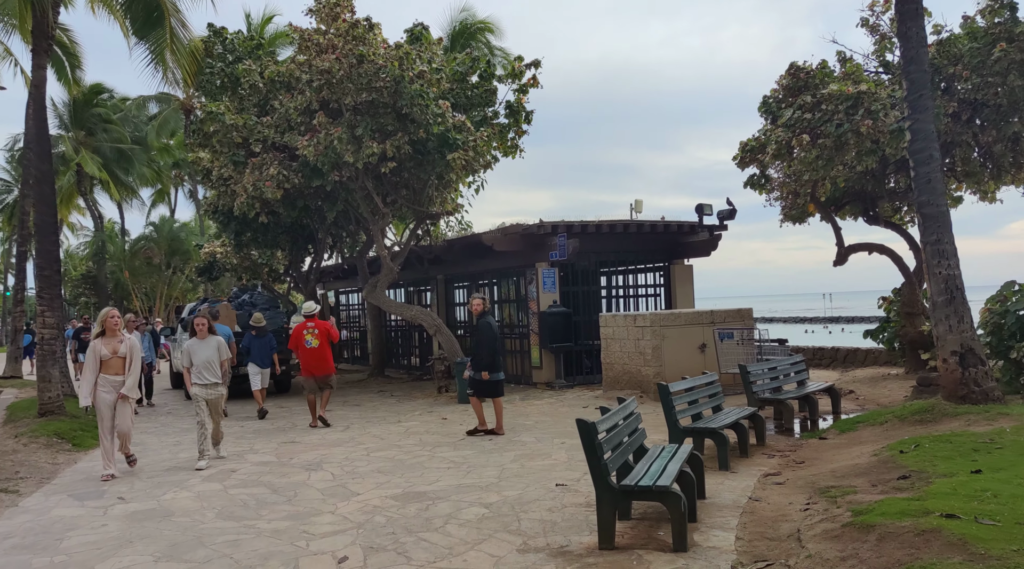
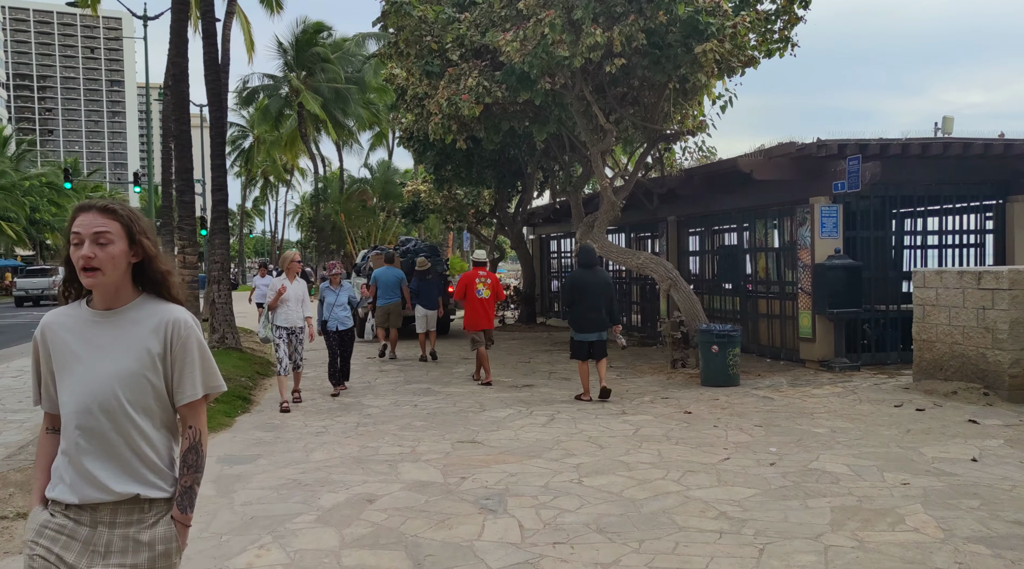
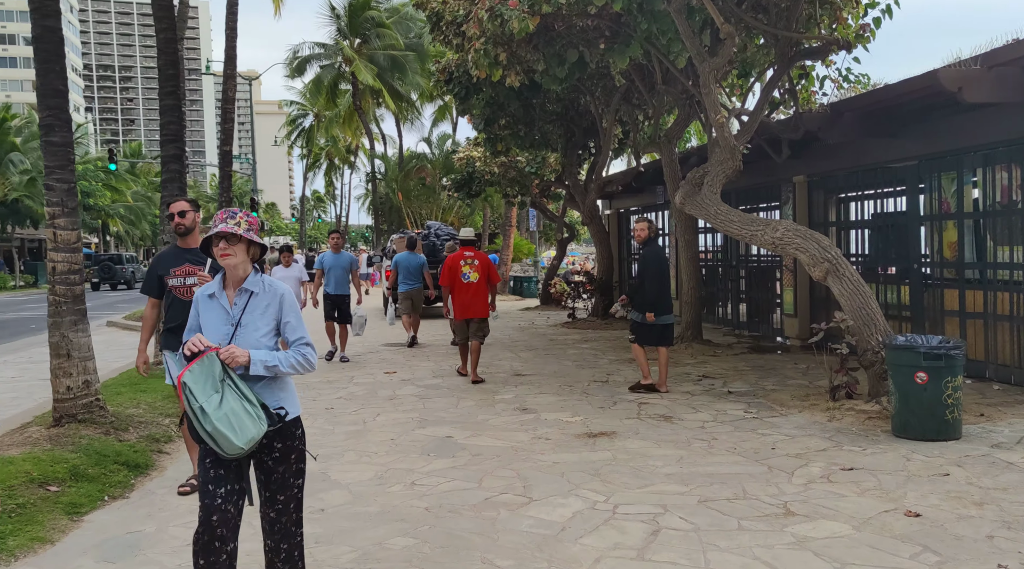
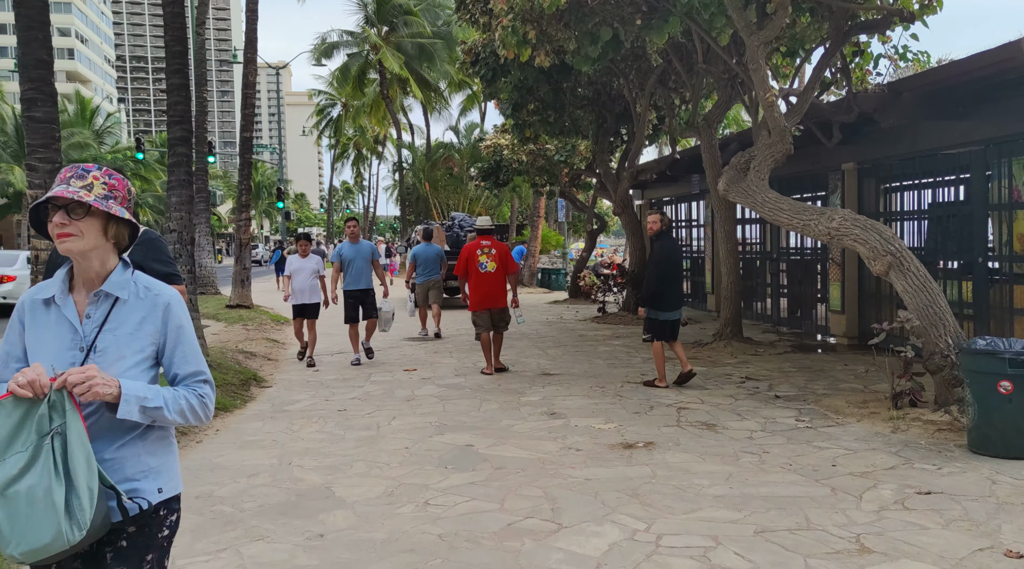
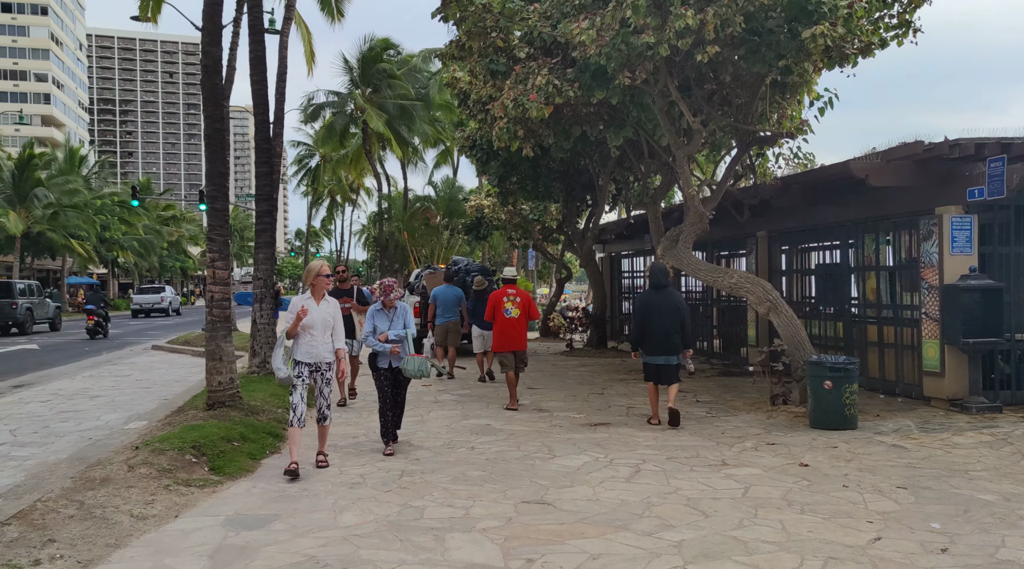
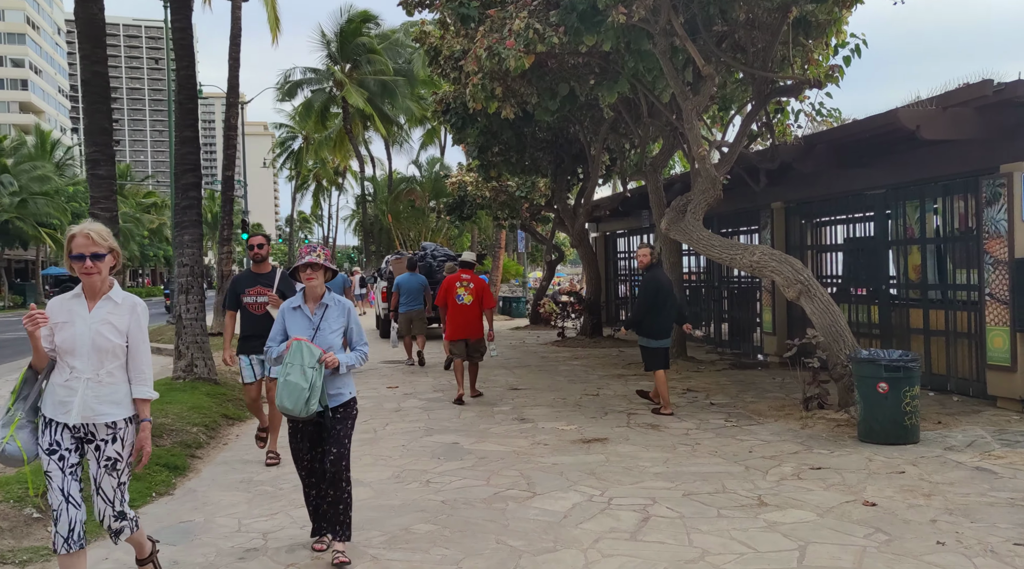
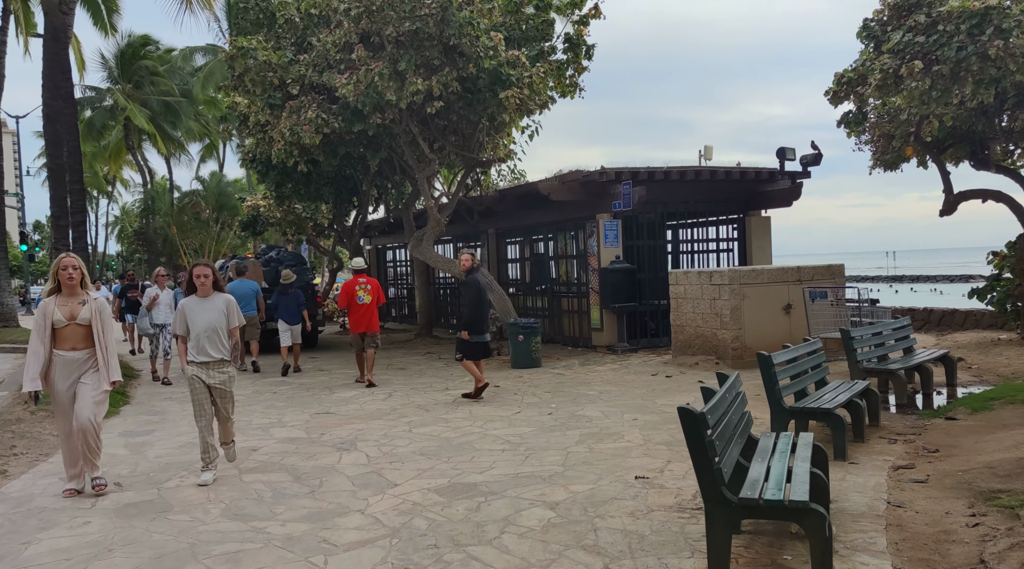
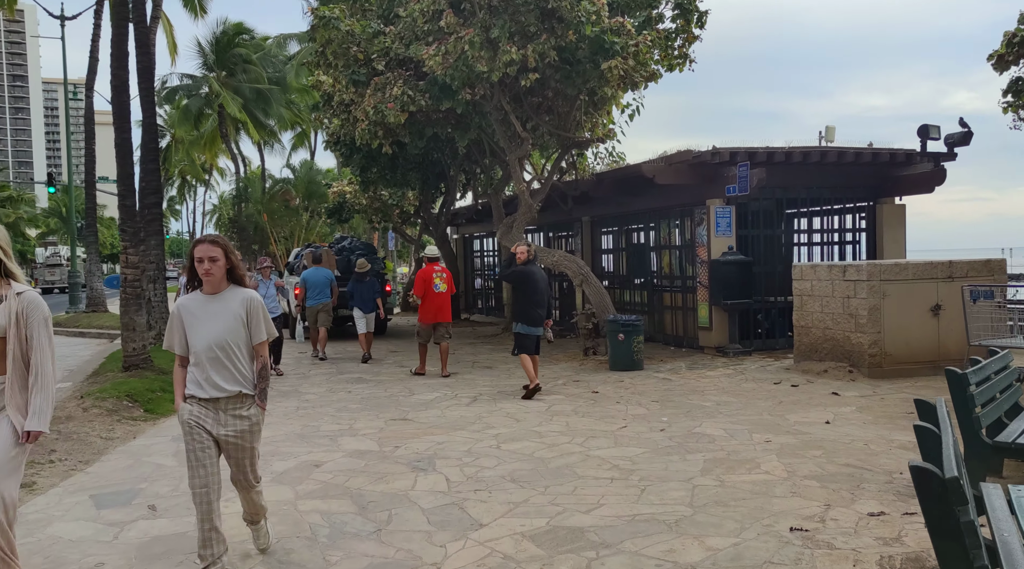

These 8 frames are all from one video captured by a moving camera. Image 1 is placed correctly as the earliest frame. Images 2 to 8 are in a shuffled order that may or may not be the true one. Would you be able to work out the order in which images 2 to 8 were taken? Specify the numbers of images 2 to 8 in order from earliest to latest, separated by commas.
7, 8, 2, 5, 6, 3, 4
